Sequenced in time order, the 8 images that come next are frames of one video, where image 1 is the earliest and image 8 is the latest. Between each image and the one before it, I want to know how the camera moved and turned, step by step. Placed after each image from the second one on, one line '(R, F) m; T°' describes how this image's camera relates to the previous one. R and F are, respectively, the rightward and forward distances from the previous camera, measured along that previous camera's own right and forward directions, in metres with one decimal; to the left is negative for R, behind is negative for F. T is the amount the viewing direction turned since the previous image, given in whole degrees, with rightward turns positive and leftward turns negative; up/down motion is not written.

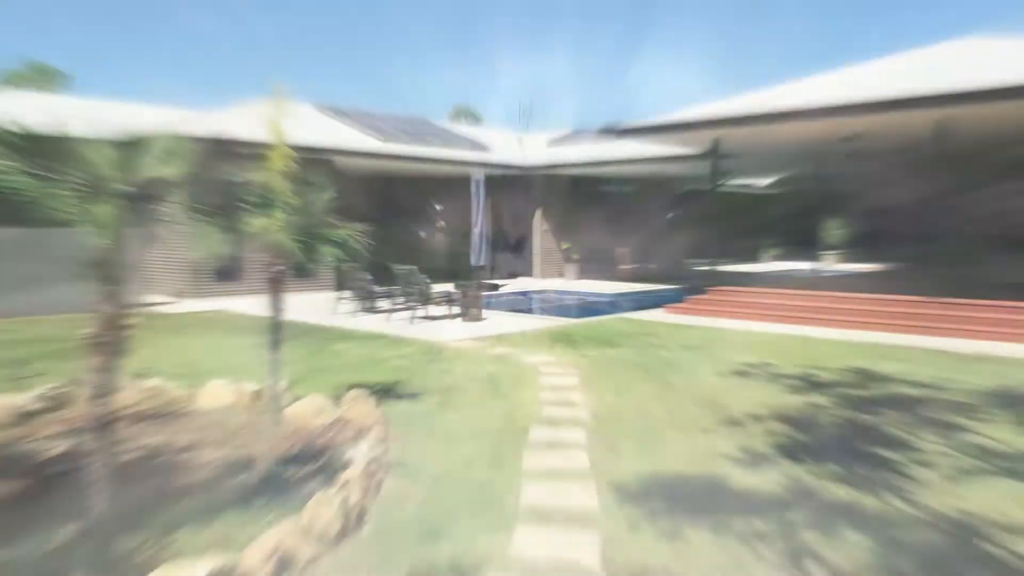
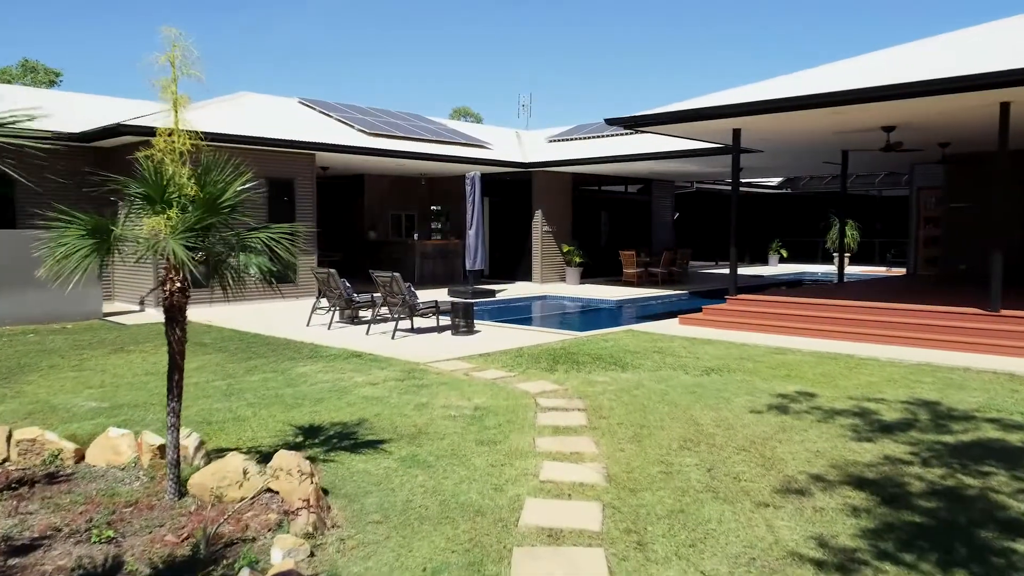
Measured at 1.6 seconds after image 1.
(0.0, +1.5) m; 0°
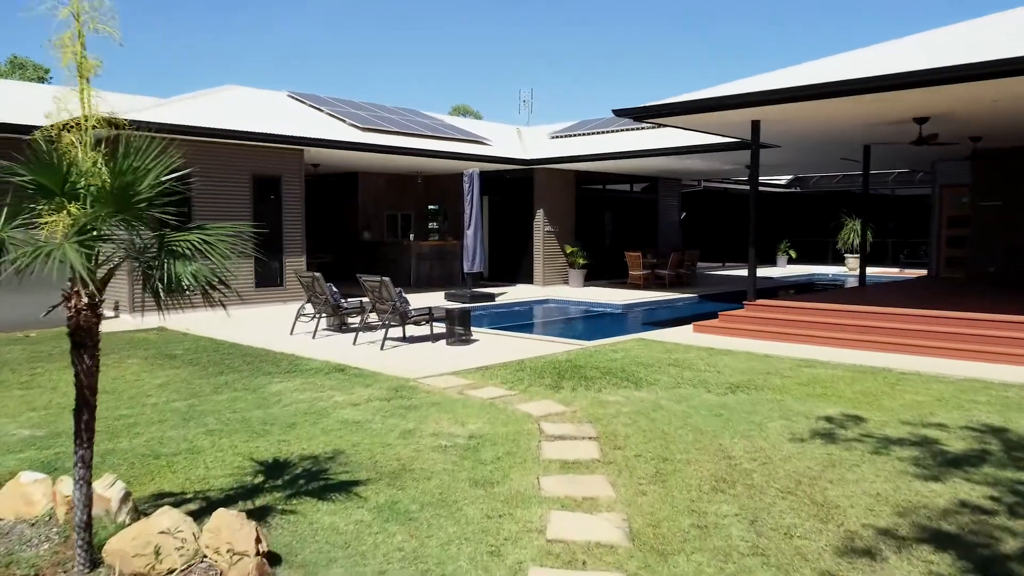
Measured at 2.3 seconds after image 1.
(0.0, +0.9) m; 0°
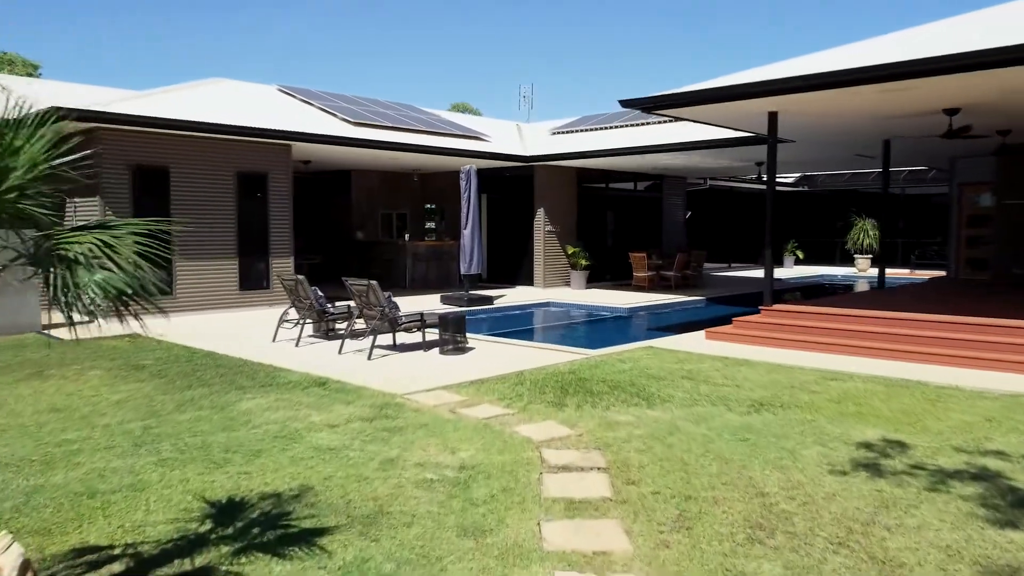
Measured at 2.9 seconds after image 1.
(0.0, +0.7) m; 0°
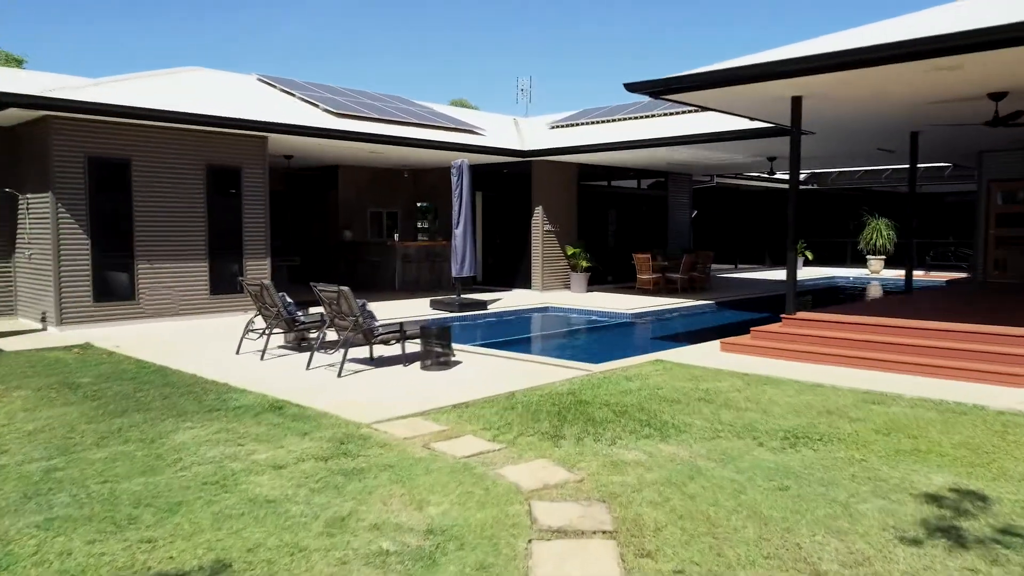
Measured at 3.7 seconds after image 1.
(+0.1, +1.0) m; 0°
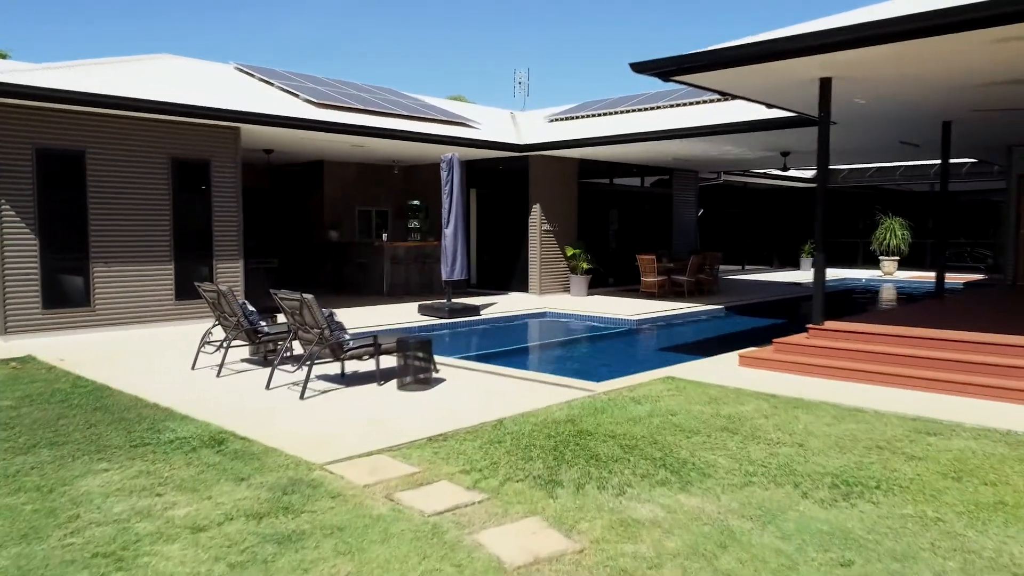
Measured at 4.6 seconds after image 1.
(+0.1, +1.0) m; 0°
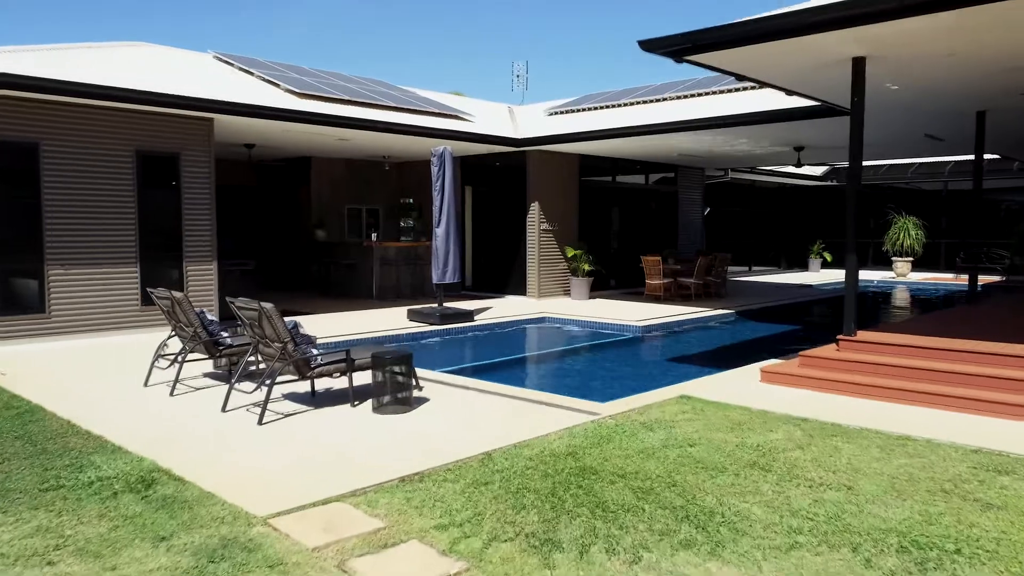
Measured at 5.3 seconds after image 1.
(0.0, +0.9) m; 0°
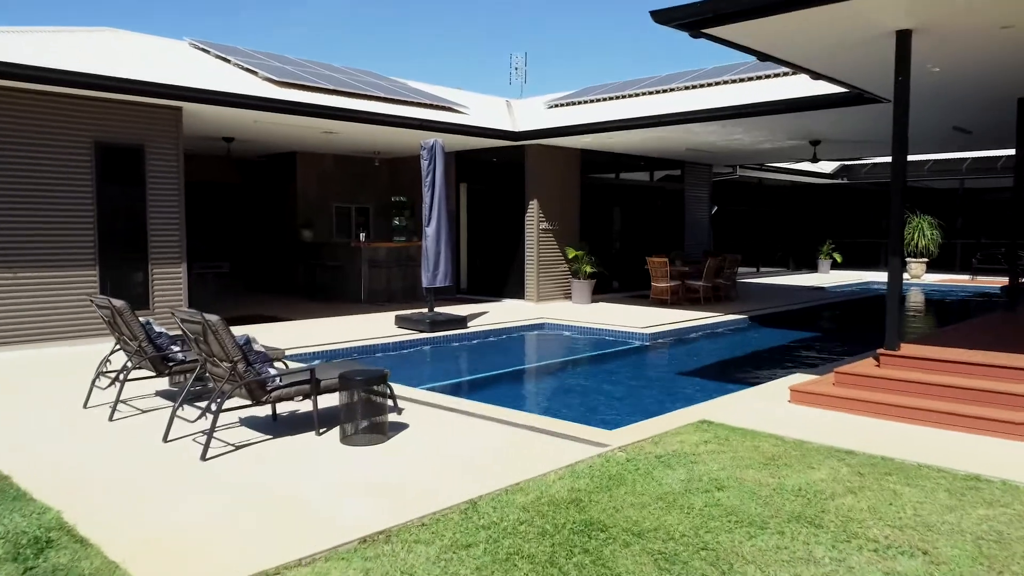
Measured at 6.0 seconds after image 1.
(0.0, +0.9) m; 0°
